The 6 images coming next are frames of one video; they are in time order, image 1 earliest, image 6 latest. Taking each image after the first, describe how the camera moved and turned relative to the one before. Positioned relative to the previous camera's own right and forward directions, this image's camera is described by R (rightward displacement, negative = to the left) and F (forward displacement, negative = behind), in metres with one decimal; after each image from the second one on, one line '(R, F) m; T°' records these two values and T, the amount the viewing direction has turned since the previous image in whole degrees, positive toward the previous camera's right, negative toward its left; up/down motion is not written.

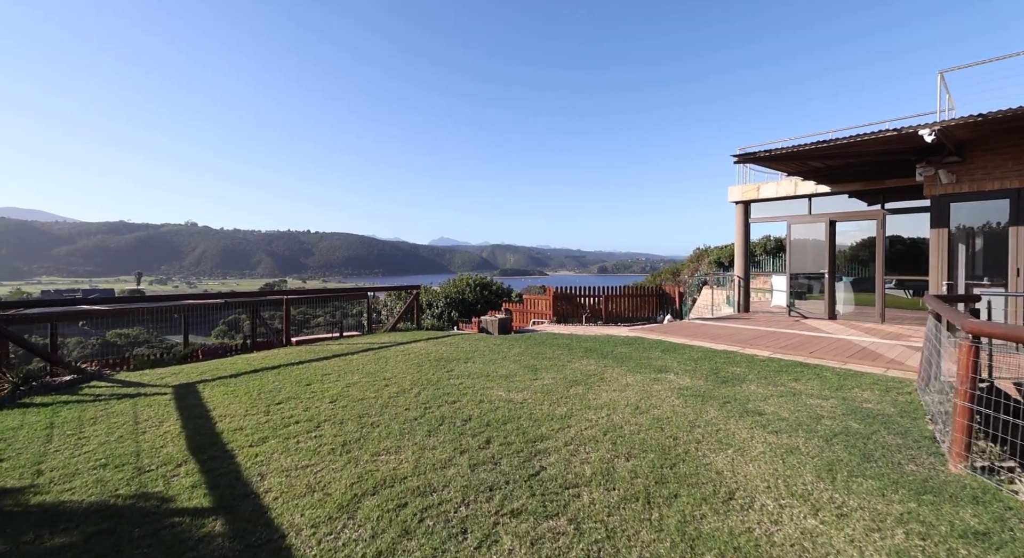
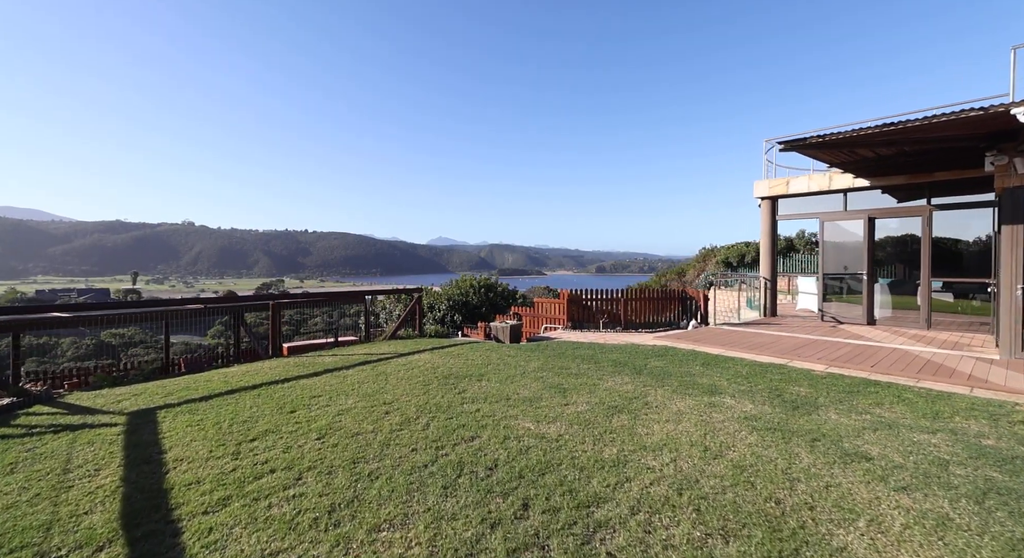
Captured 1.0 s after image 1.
(-0.2, +0.9) m; 0°
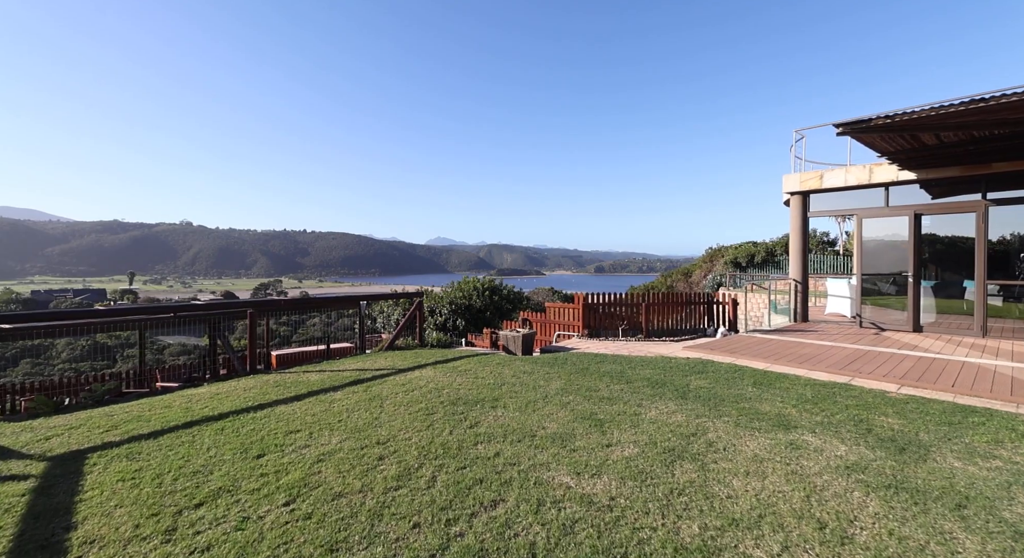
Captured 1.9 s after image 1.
(-0.2, +1.0) m; 0°
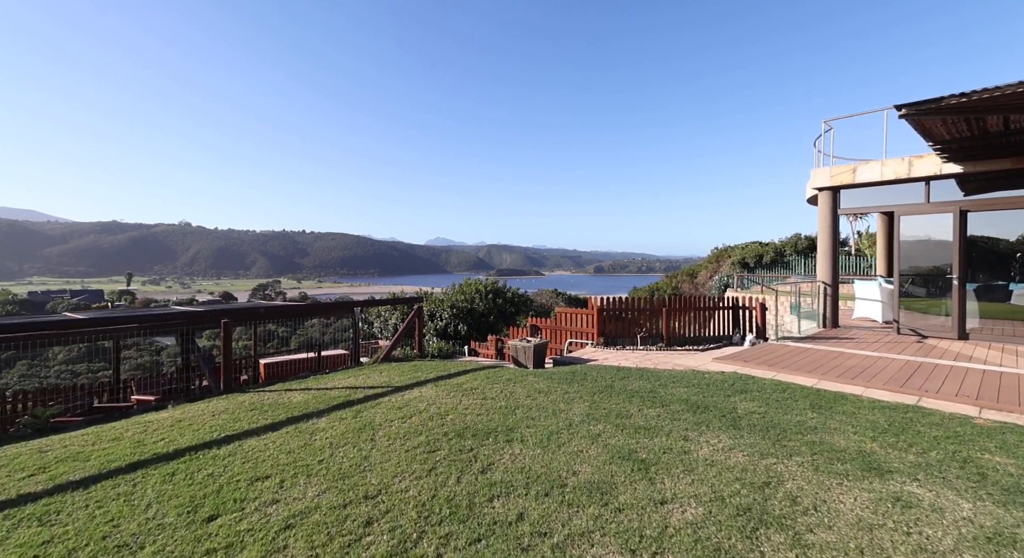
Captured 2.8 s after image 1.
(-0.1, +0.8) m; 0°
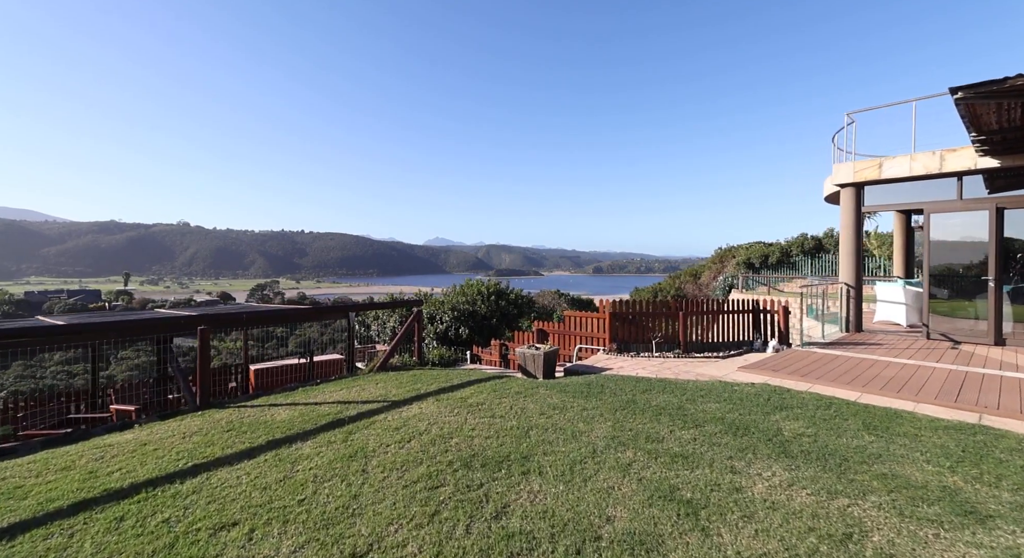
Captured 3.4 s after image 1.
(-0.1, +0.6) m; 0°
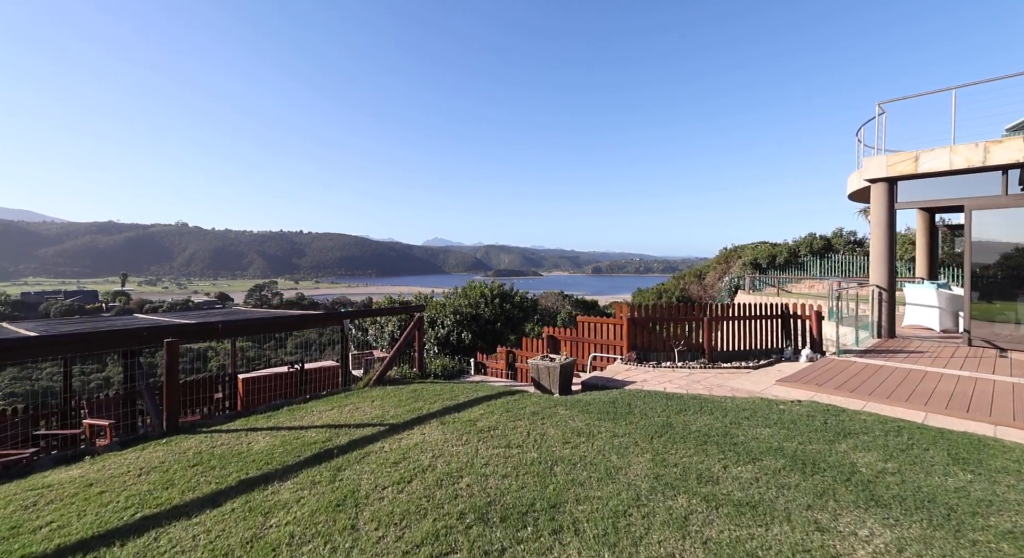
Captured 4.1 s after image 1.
(-0.1, +0.7) m; 0°
